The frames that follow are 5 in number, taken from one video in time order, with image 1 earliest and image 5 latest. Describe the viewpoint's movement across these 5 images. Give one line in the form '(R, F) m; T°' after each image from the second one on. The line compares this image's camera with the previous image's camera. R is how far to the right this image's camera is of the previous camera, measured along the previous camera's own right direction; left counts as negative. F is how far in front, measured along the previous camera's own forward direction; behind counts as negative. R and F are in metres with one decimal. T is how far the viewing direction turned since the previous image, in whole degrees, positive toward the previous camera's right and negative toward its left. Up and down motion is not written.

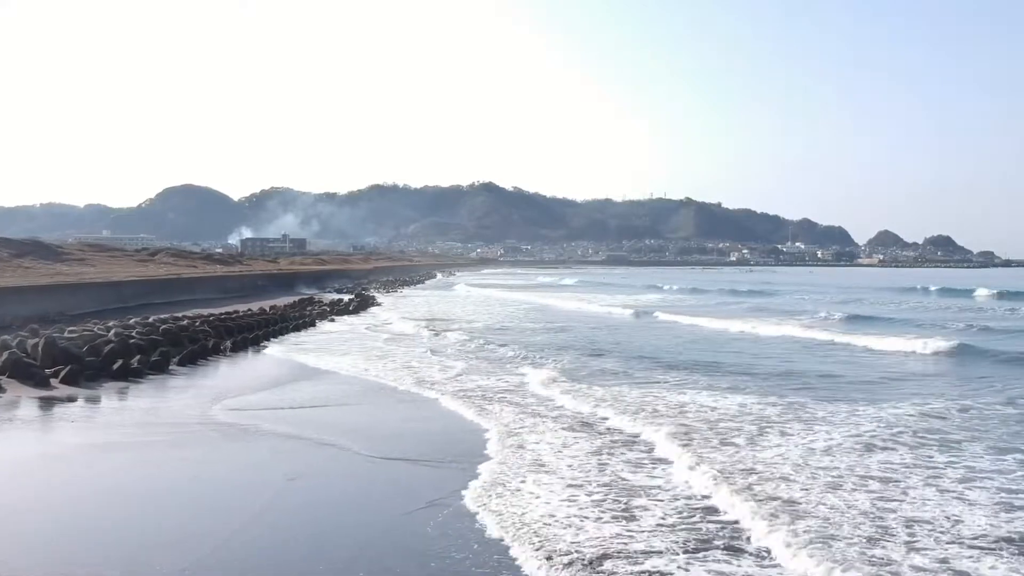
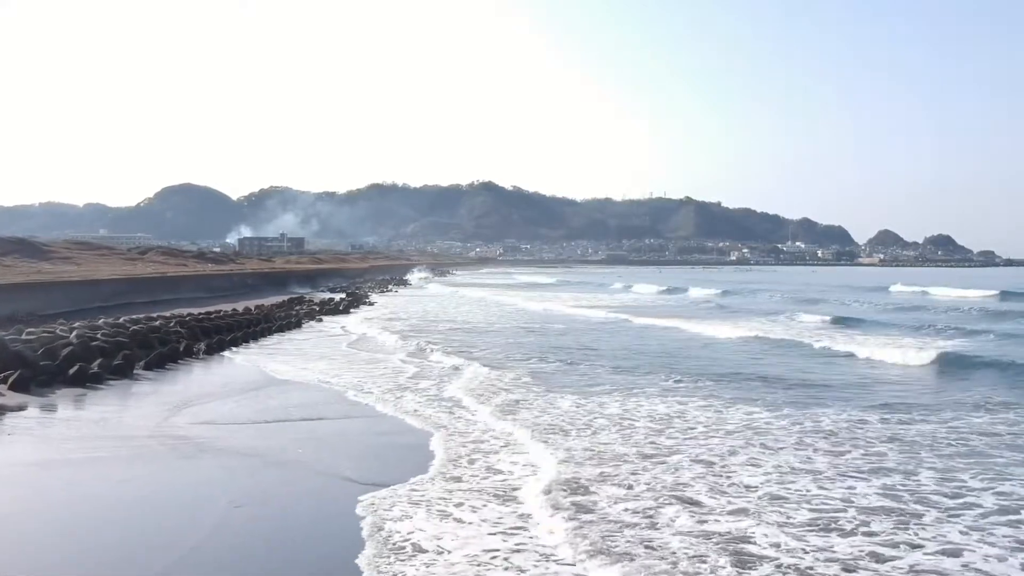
(+0.2, +1.2) m; 0°
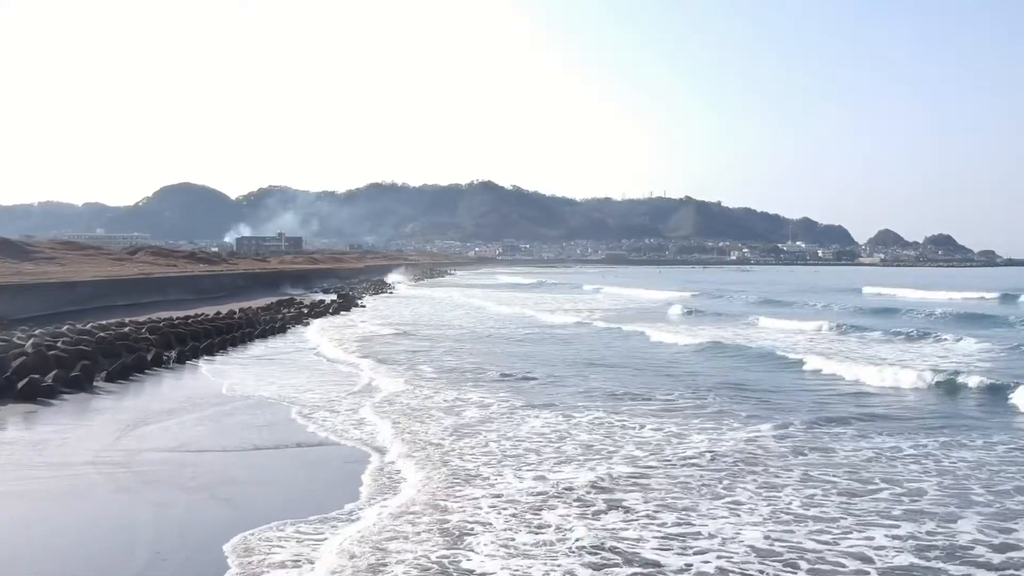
(+0.1, +1.3) m; 0°
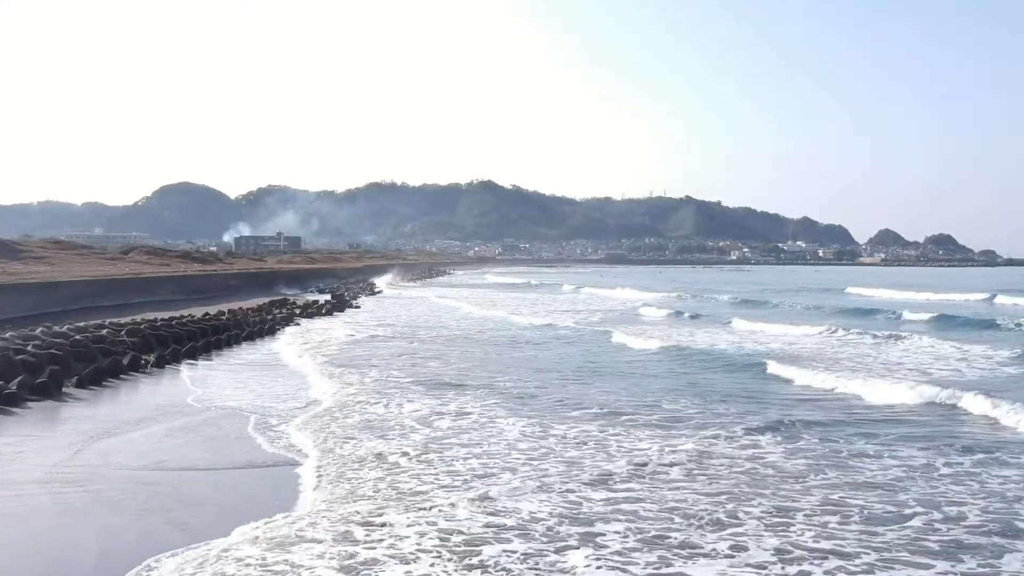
(+0.1, +0.8) m; 0°
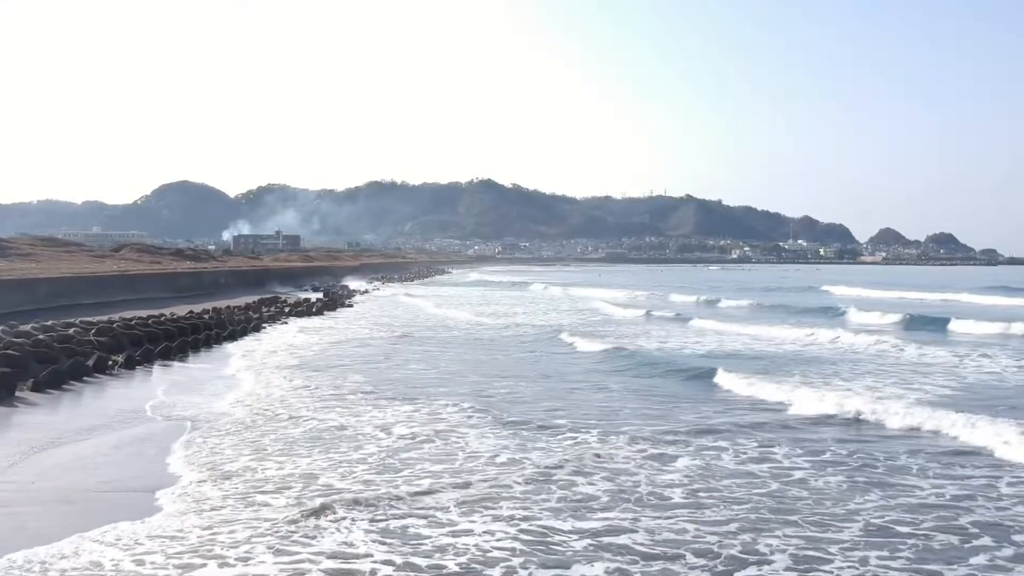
(+0.1, +1.1) m; 0°
